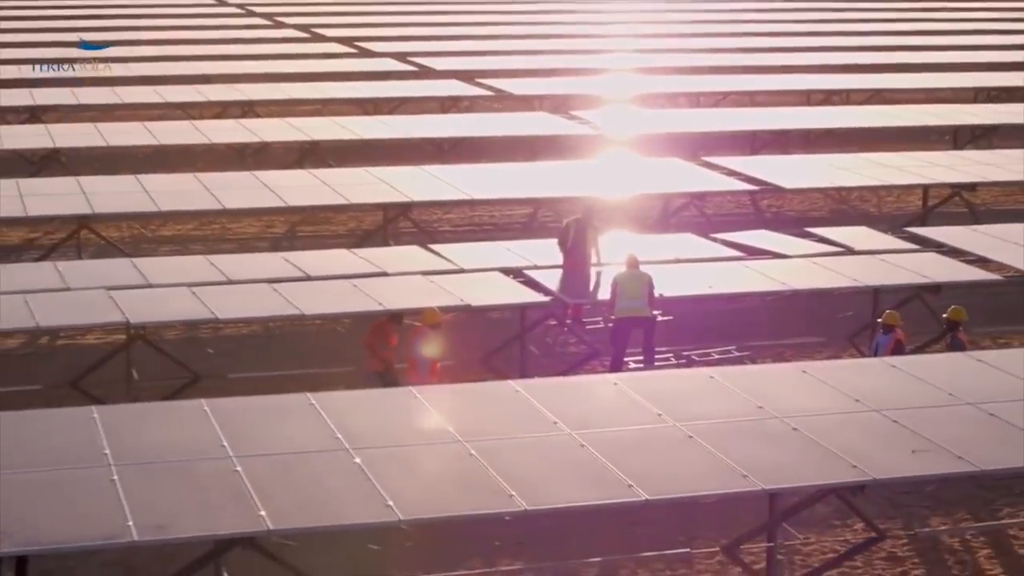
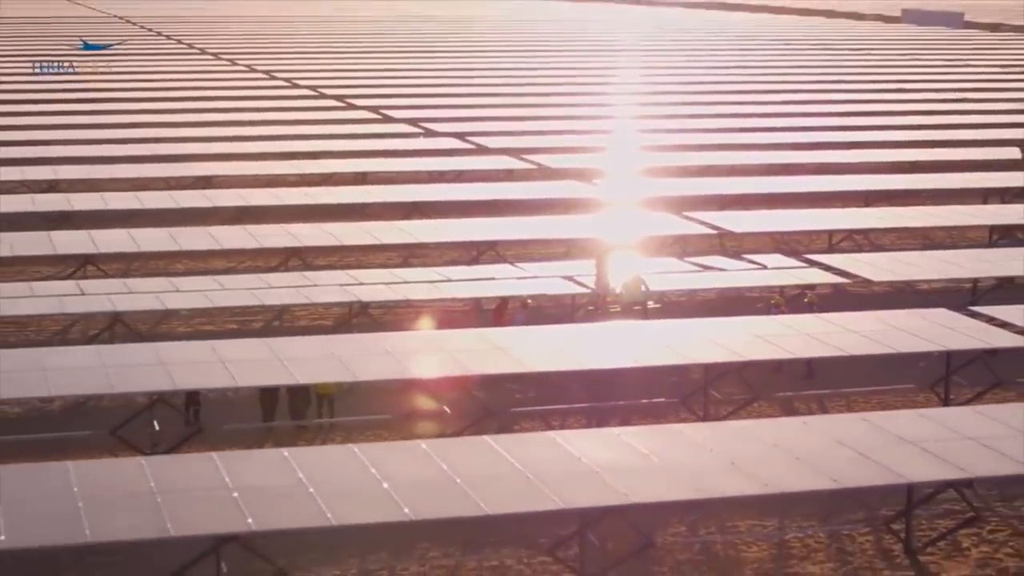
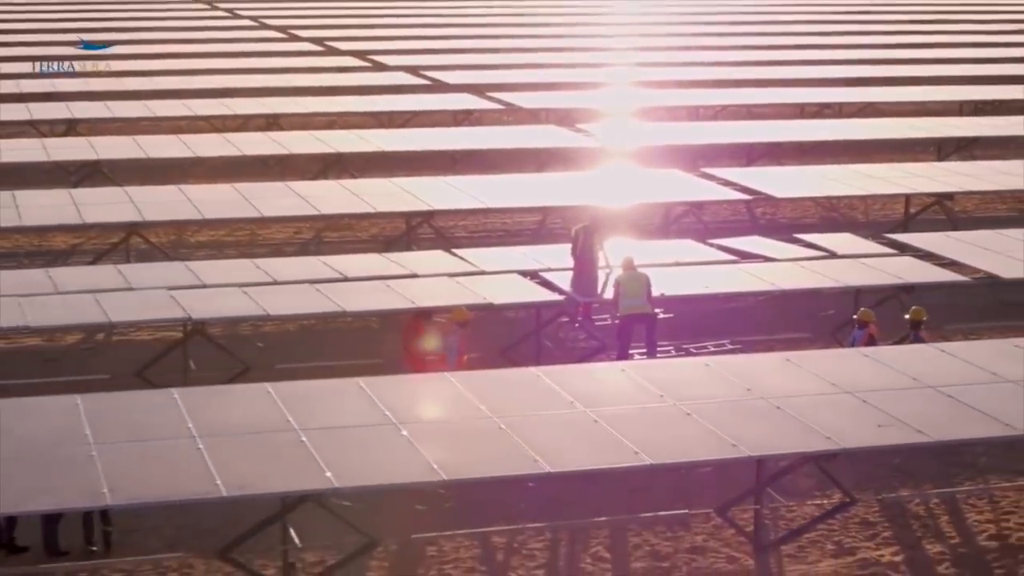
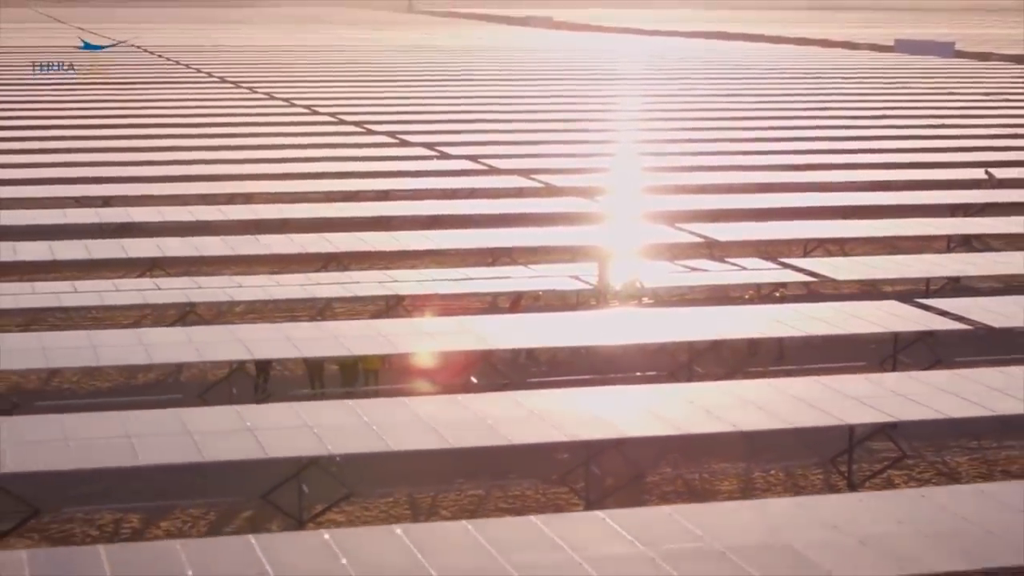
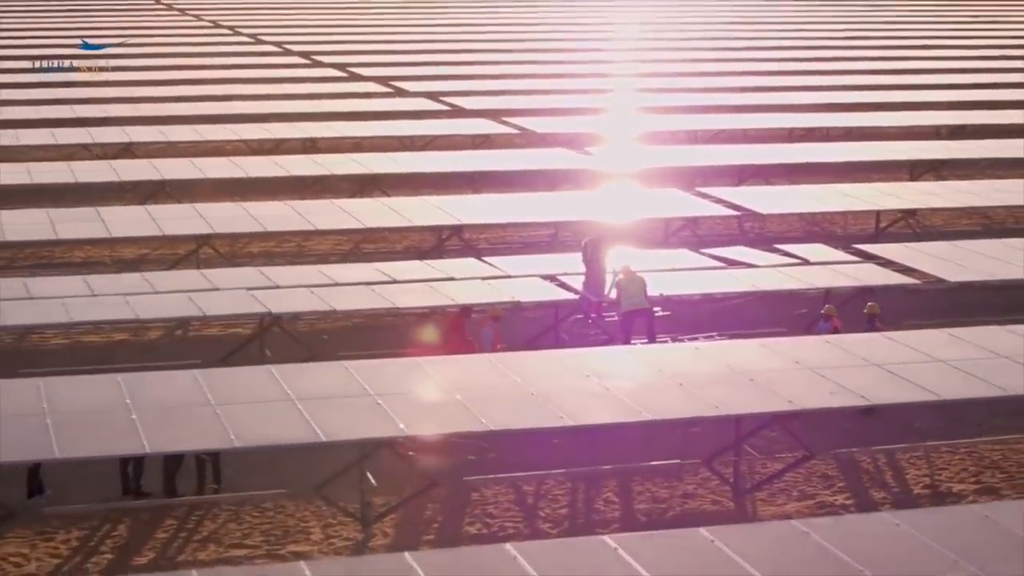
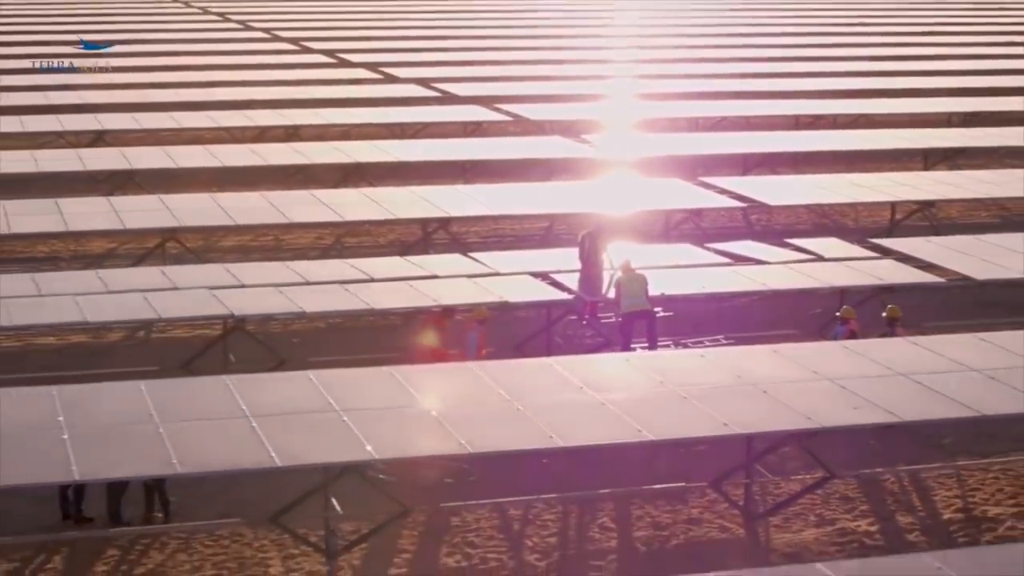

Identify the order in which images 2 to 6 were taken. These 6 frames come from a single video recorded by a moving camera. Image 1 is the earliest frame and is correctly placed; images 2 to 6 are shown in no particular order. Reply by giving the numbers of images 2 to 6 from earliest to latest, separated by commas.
3, 6, 5, 2, 4
